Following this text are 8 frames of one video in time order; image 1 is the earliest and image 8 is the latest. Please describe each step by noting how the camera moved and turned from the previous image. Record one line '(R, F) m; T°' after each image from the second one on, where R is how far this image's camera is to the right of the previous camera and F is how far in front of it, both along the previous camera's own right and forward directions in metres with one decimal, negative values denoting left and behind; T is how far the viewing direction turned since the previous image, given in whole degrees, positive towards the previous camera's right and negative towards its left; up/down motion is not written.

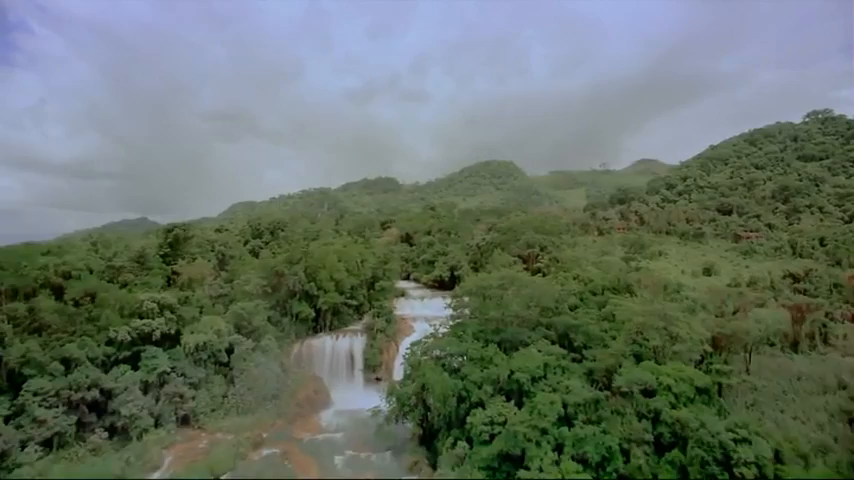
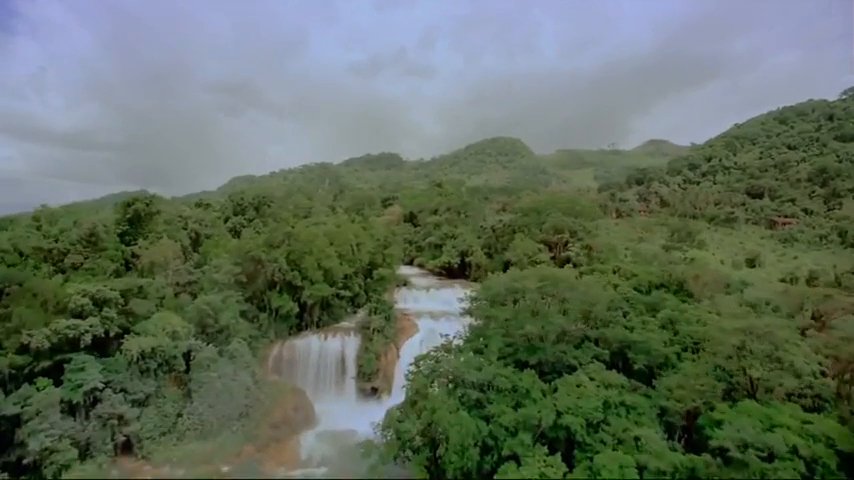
(-0.3, +5.3) m; 0°
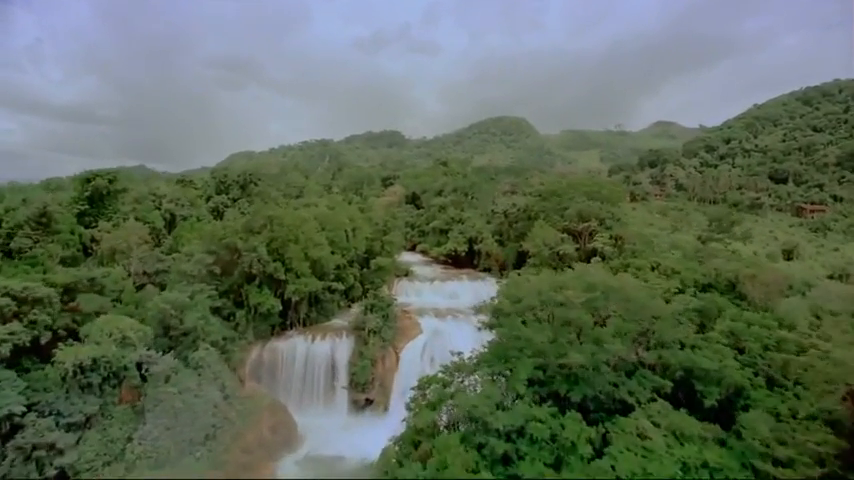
(-0.2, +3.8) m; 0°
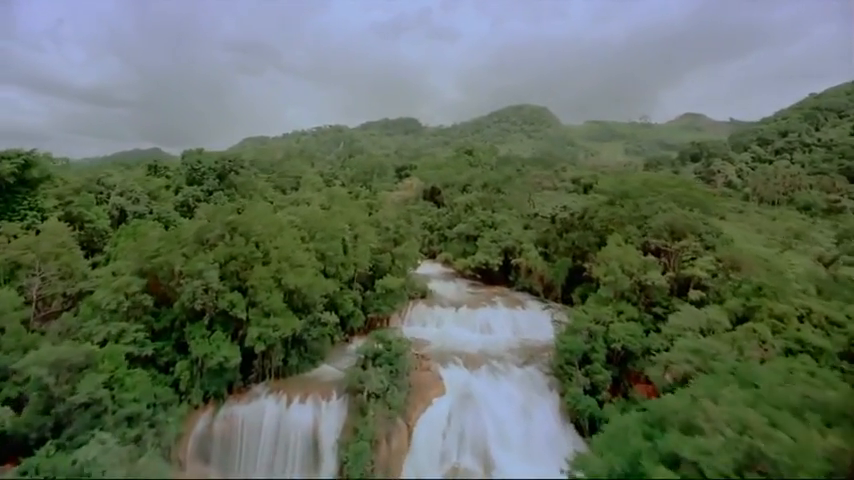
(-0.5, +7.0) m; -2°
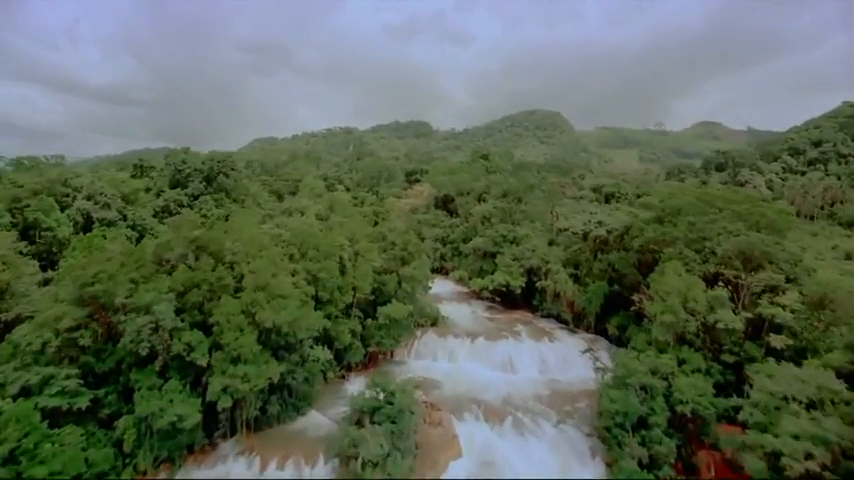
(-0.2, +3.2) m; -1°
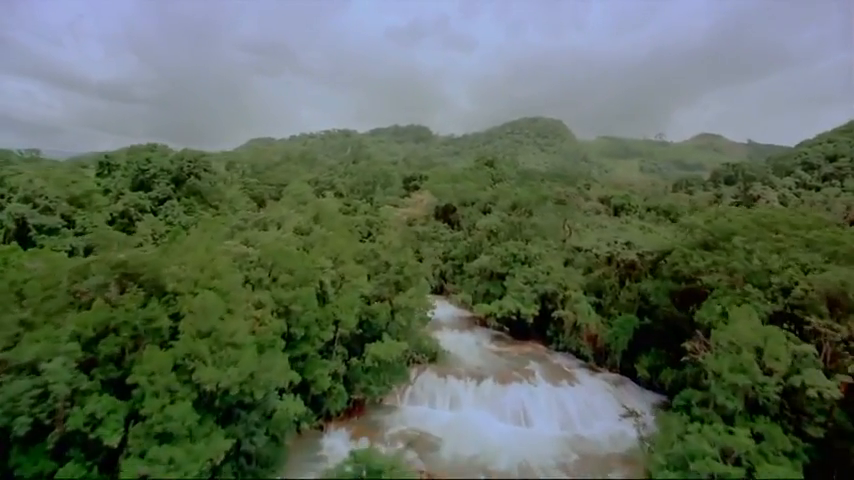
(-0.1, +3.1) m; 0°
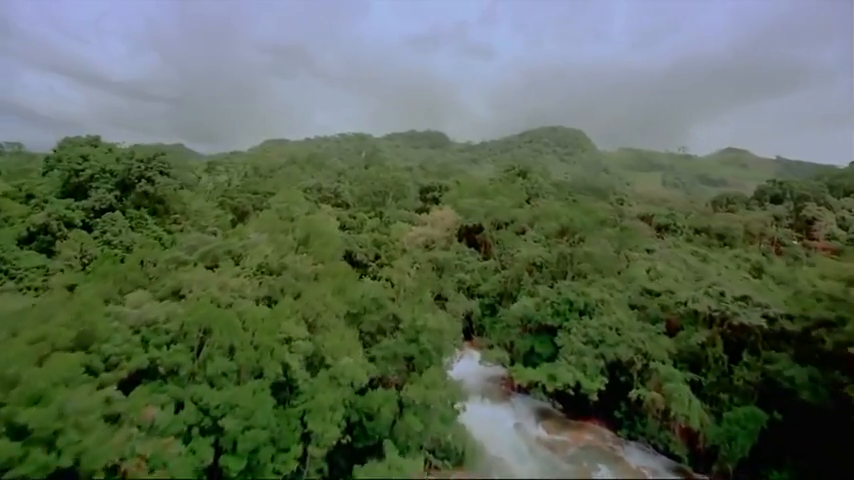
(-0.4, +5.4) m; -1°
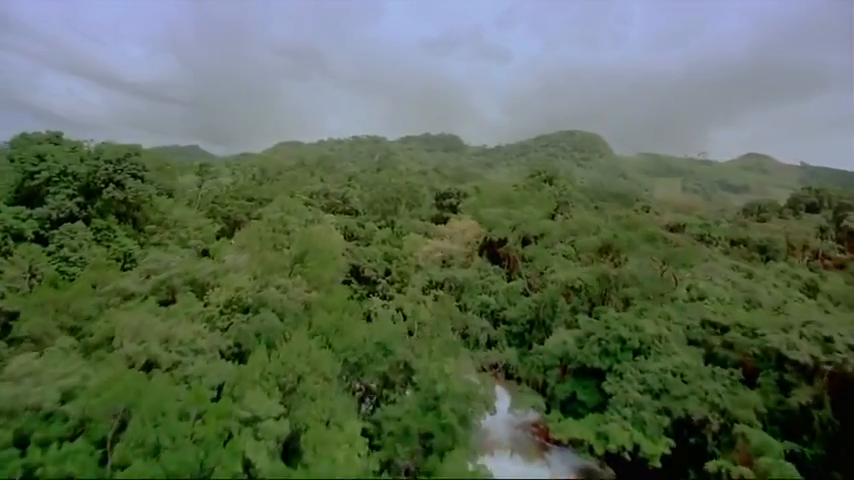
(-0.2, +2.7) m; -1°
